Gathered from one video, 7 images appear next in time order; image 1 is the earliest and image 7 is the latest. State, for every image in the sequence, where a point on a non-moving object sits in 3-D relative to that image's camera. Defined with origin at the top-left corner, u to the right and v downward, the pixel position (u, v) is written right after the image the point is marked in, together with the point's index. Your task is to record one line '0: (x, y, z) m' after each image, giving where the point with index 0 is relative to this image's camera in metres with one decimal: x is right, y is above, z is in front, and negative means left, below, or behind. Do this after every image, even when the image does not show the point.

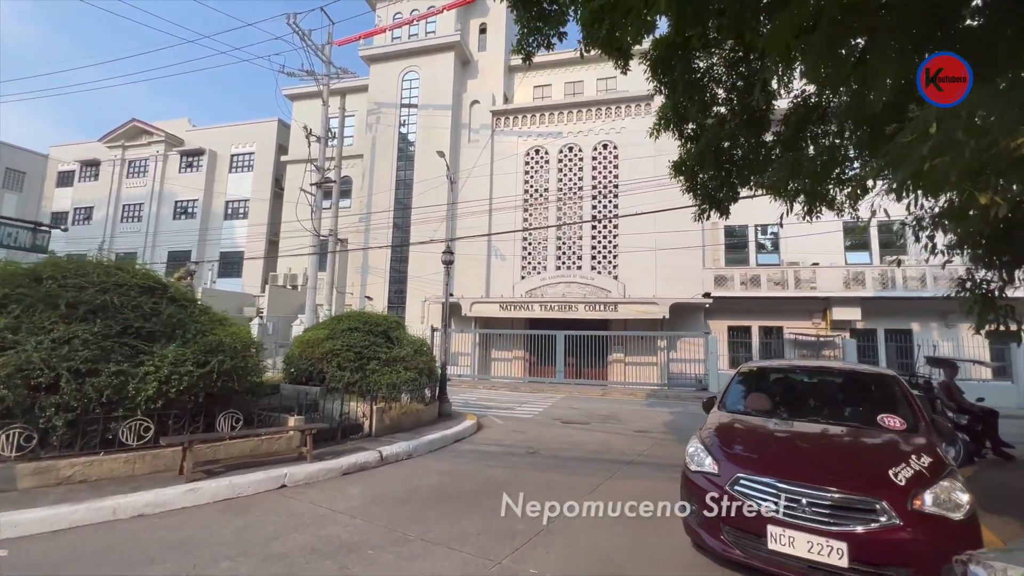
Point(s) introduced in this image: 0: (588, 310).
0: (+3.2, -0.9, +19.3) m
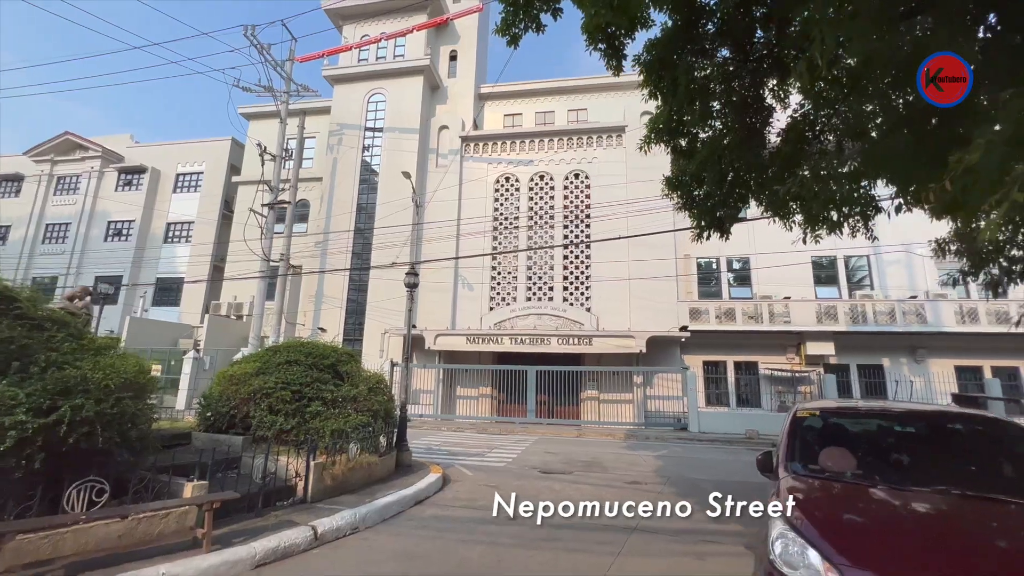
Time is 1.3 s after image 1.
0: (+1.9, -2.2, +18.2) m
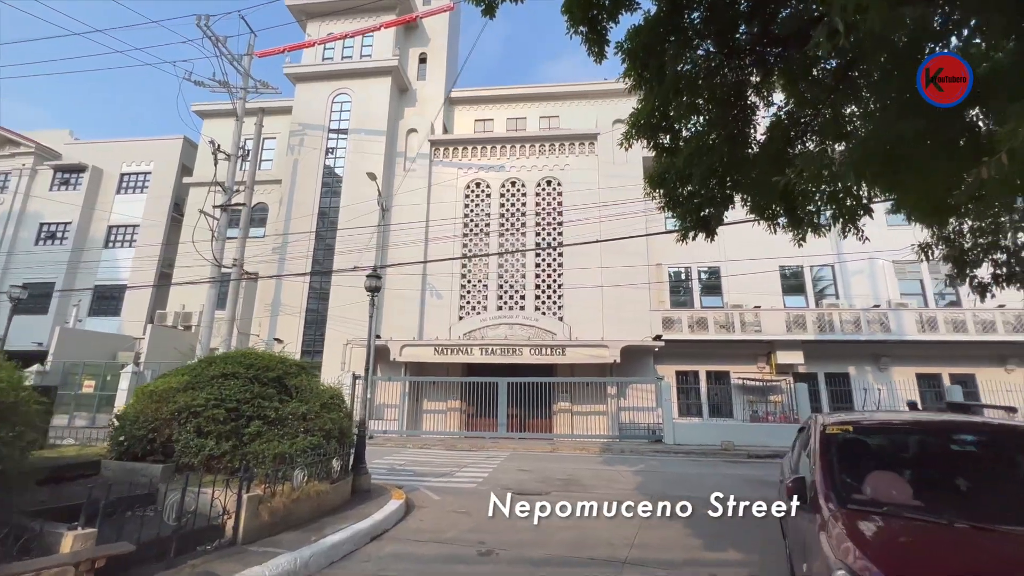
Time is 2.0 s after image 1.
0: (+0.8, -2.5, +17.6) m
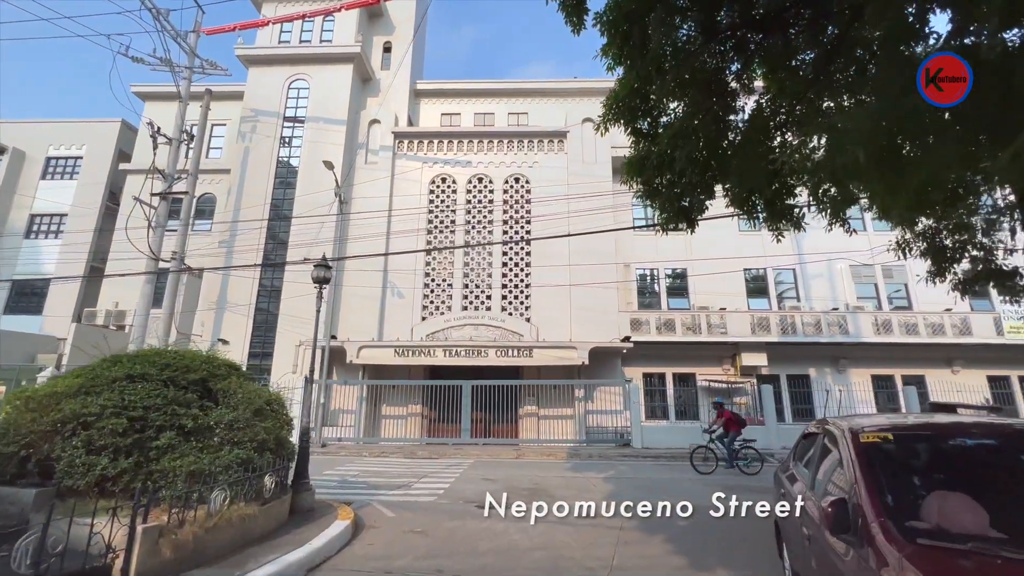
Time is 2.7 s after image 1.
0: (-0.6, -2.5, +16.9) m
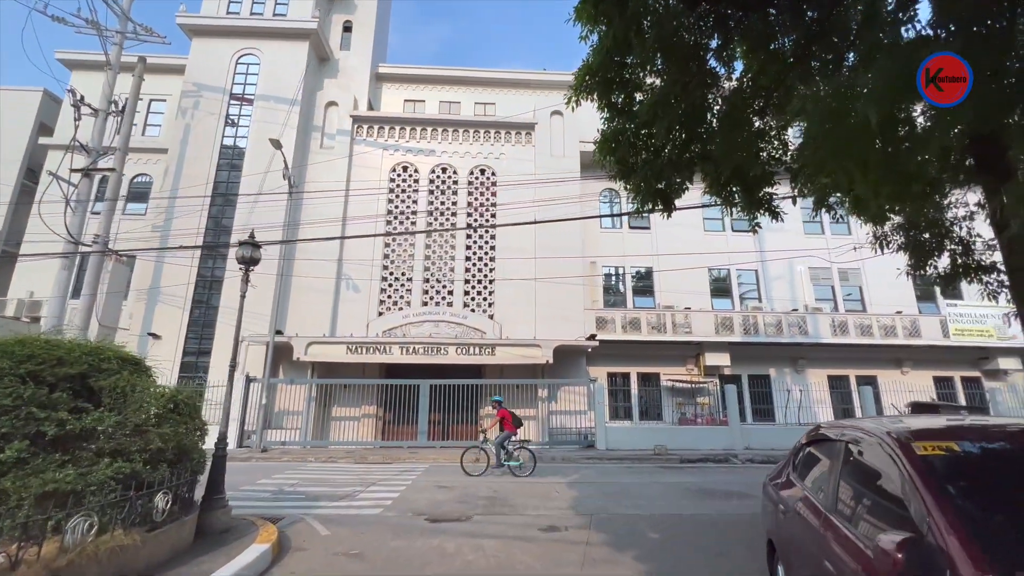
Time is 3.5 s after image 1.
0: (-1.9, -2.3, +16.1) m
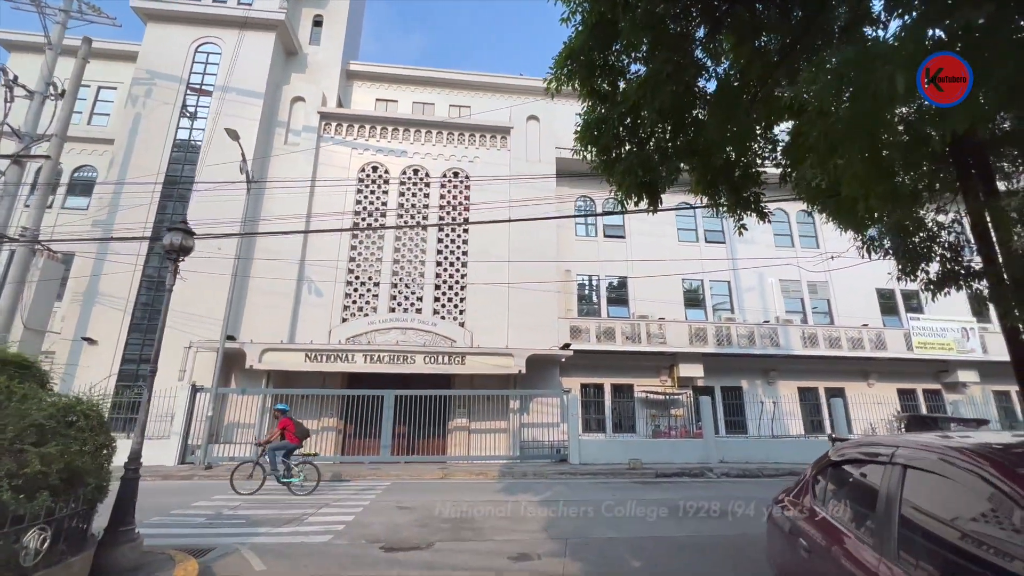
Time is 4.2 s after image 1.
0: (-2.9, -2.5, +15.3) m
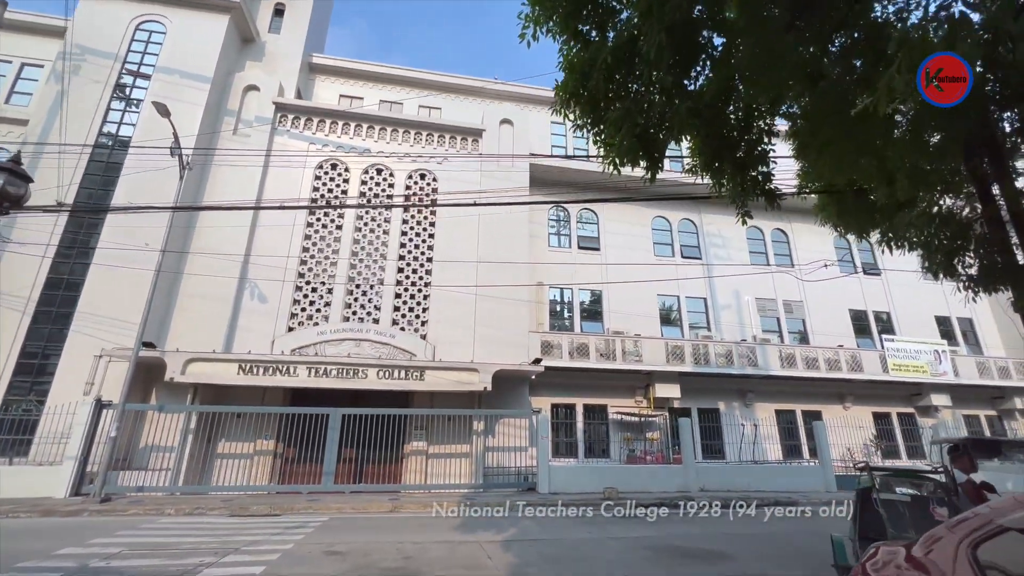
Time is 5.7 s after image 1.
0: (-4.0, -2.7, +13.7) m
